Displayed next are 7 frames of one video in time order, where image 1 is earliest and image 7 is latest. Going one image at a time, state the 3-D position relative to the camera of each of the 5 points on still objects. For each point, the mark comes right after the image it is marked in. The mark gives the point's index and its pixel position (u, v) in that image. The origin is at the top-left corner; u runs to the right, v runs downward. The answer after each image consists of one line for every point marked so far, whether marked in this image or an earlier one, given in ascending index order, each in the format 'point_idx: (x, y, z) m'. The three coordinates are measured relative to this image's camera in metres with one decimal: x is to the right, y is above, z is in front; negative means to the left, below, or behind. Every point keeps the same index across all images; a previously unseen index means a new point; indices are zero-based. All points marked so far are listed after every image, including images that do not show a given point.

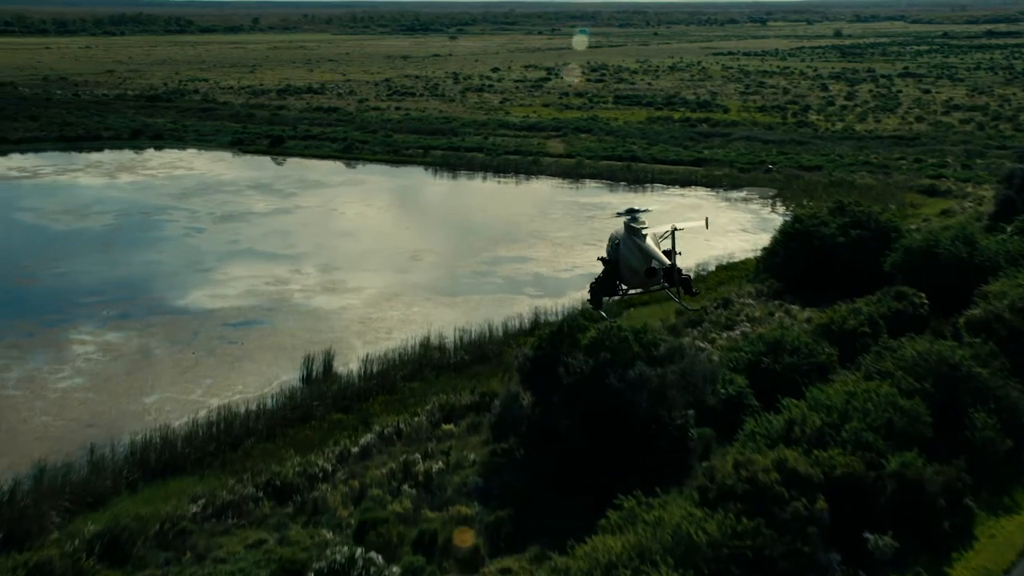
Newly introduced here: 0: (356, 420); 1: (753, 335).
0: (-2.0, -1.7, +16.5) m
1: (+3.7, -0.7, +19.4) m
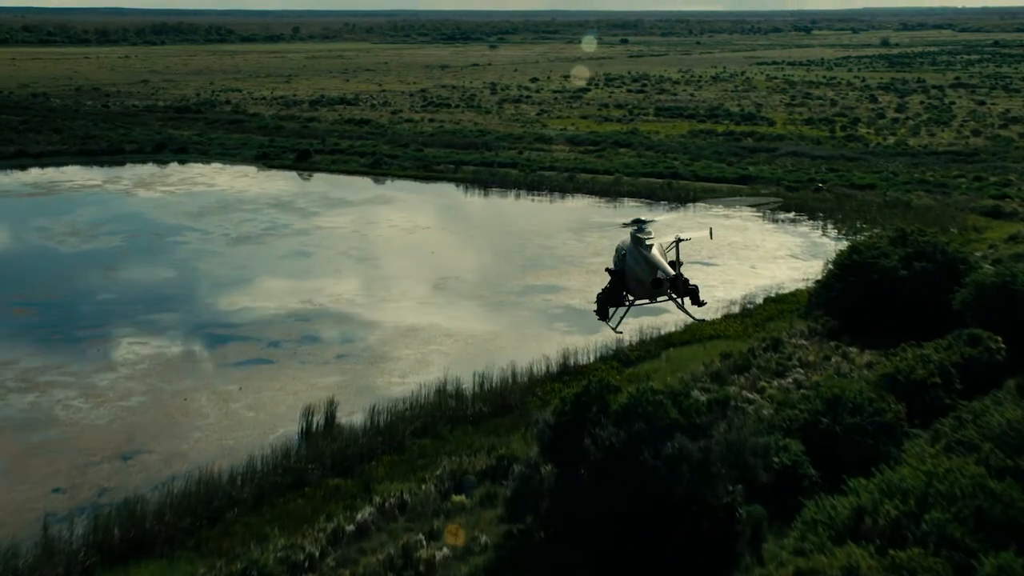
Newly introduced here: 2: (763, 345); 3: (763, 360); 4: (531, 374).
0: (-1.8, -2.2, +14.5) m
1: (+4.0, -1.3, +17.3) m
2: (+3.9, -0.9, +19.8) m
3: (+3.7, -1.1, +18.9) m
4: (+0.3, -1.3, +18.7) m
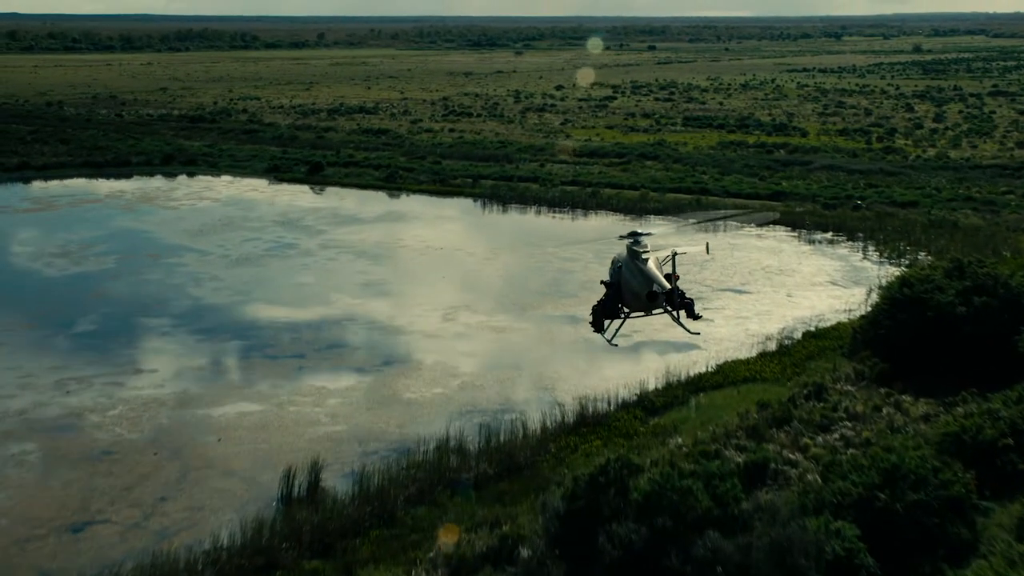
0: (-1.7, -2.7, +12.5) m
1: (+4.1, -1.9, +15.2) m
2: (+4.0, -1.4, +17.7) m
3: (+3.9, -1.6, +16.8) m
4: (+0.4, -1.8, +16.7) m
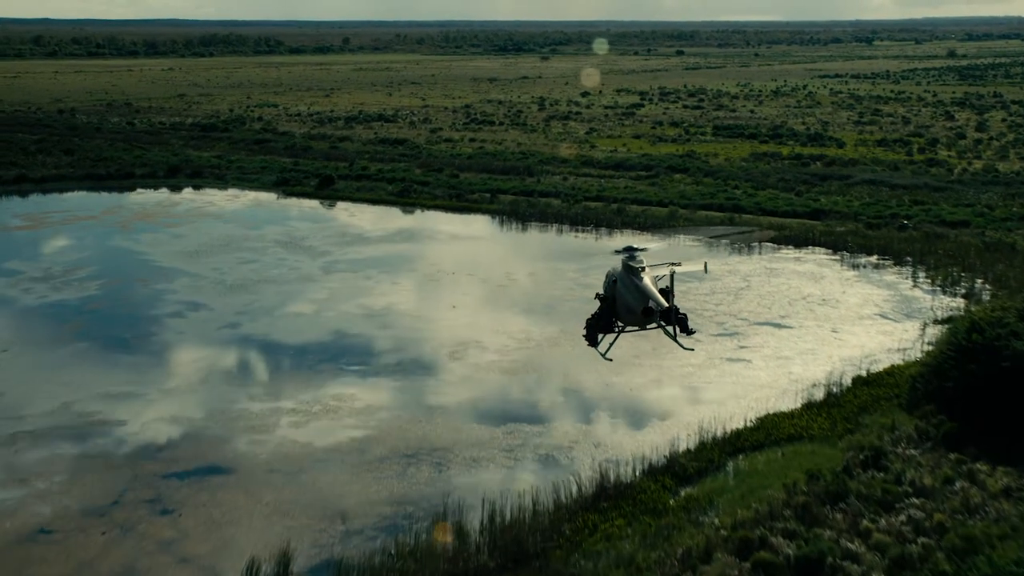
0: (-1.7, -3.3, +10.2) m
1: (+4.2, -2.4, +12.7) m
2: (+4.2, -2.0, +15.2) m
3: (+4.0, -2.2, +14.4) m
4: (+0.5, -2.4, +14.3) m
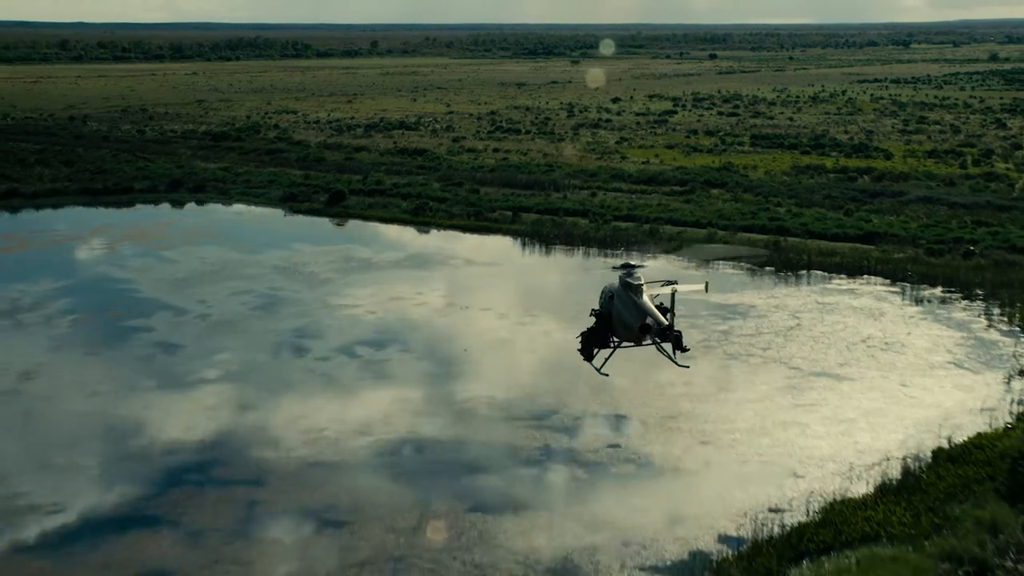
0: (-1.8, -4.0, +7.2) m
1: (+4.2, -3.1, +9.6) m
2: (+4.2, -2.7, +12.1) m
3: (+4.0, -2.9, +11.2) m
4: (+0.6, -3.0, +11.2) m
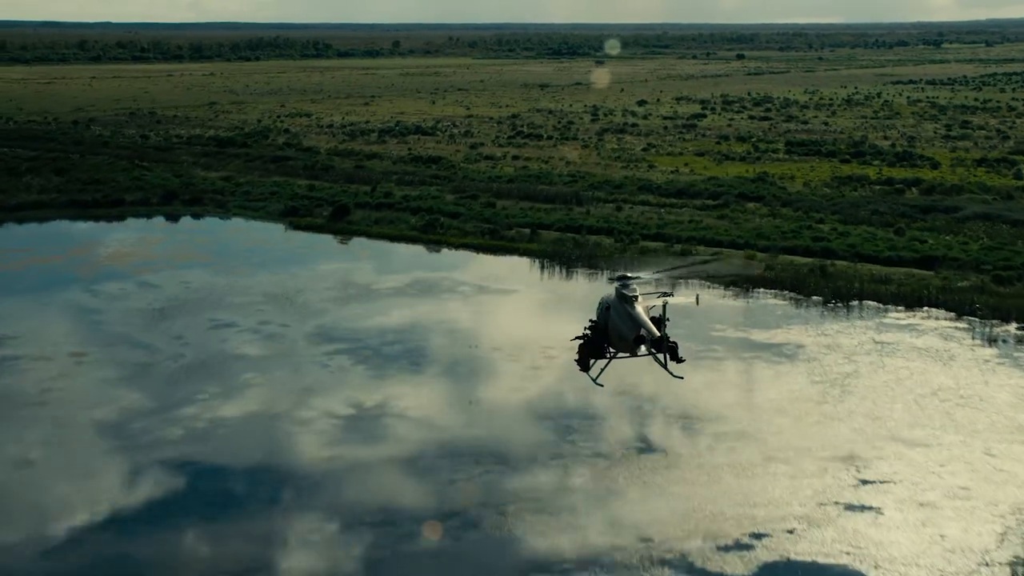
0: (-1.8, -4.6, +4.2) m
1: (+4.1, -3.8, +6.5) m
2: (+4.2, -3.4, +9.0) m
3: (+4.0, -3.5, +8.1) m
4: (+0.6, -3.7, +8.2) m
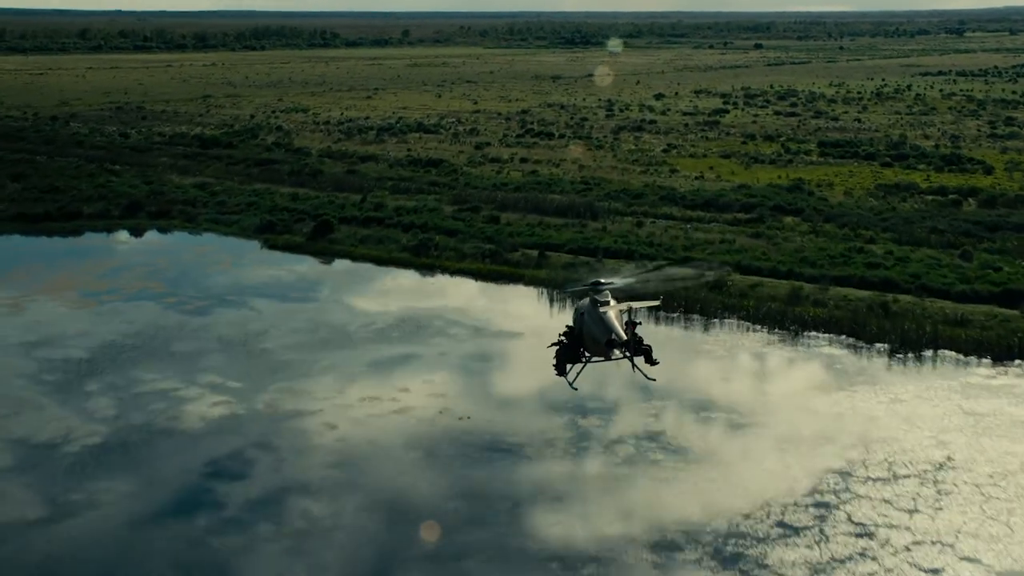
0: (-2.0, -5.5, -0.2) m
1: (+4.0, -4.7, +2.0) m
2: (+4.1, -4.3, +4.6) m
3: (+3.9, -4.5, +3.7) m
4: (+0.4, -4.6, +3.8) m
